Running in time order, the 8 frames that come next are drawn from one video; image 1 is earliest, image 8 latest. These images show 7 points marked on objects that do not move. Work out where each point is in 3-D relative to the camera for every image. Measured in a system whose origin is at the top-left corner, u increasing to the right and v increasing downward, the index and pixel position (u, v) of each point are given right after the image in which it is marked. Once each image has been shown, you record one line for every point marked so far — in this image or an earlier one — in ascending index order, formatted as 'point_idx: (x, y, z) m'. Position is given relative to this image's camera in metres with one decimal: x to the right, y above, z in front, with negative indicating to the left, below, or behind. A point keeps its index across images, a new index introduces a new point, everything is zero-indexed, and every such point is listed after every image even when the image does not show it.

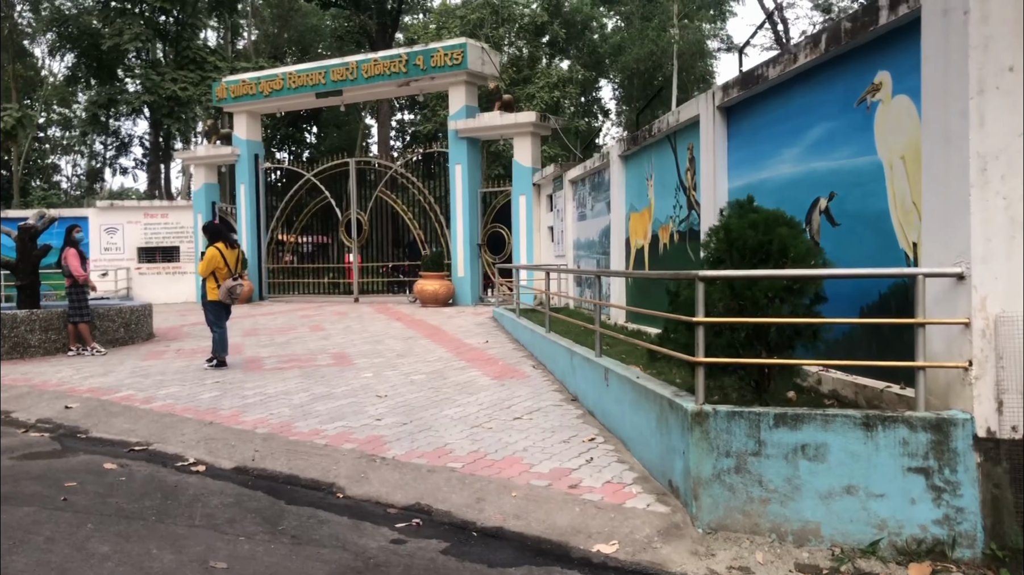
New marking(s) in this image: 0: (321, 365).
0: (-1.7, -0.7, +8.3) m
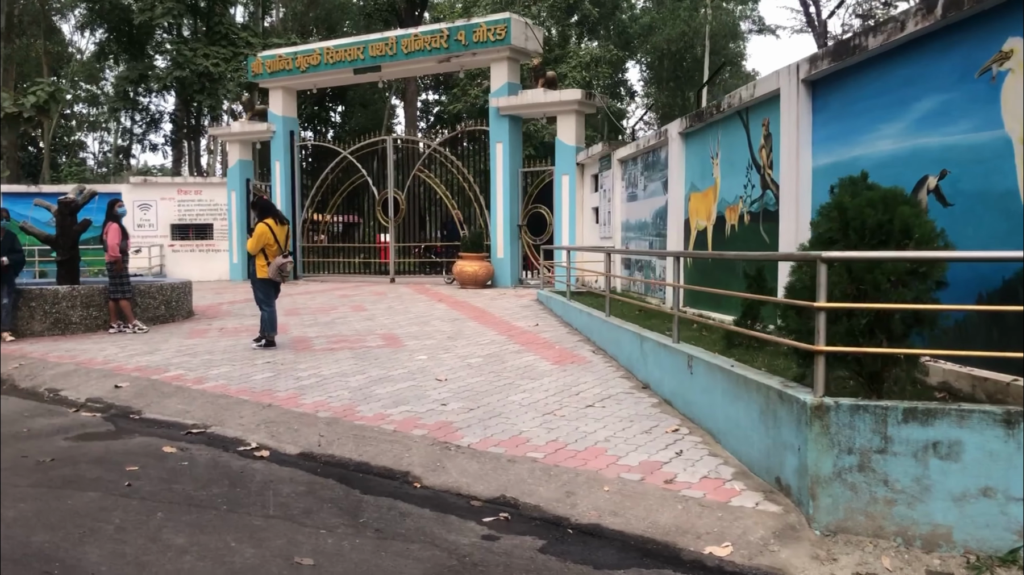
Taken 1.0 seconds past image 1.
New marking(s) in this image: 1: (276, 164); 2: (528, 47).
0: (-1.2, -0.5, +8.0) m
1: (-4.3, +2.2, +17.1) m
2: (+0.3, +3.6, +14.3) m
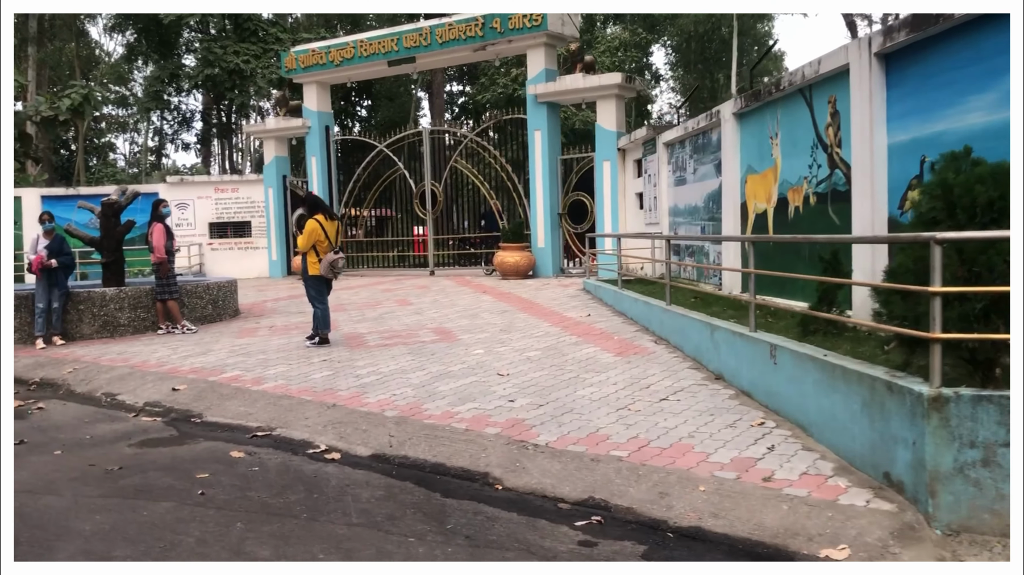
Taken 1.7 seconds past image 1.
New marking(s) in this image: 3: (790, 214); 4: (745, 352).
0: (-0.7, -0.4, +7.9) m
1: (-3.6, +2.3, +17.0) m
2: (+0.8, +3.8, +14.0) m
3: (+2.2, +0.6, +7.4) m
4: (+1.3, -0.4, +5.3) m
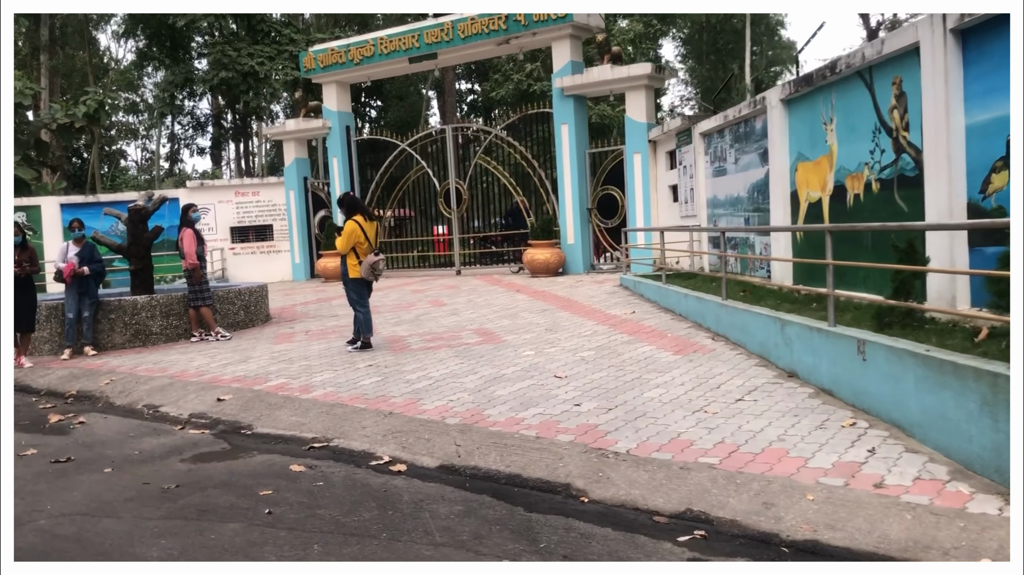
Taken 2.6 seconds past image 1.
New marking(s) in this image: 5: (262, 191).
0: (-0.3, -0.4, +7.6) m
1: (-3.2, +2.3, +16.7) m
2: (+1.2, +3.9, +13.8) m
3: (+2.5, +0.6, +7.1) m
4: (+1.7, -0.3, +5.0) m
5: (-4.7, +1.8, +17.6) m
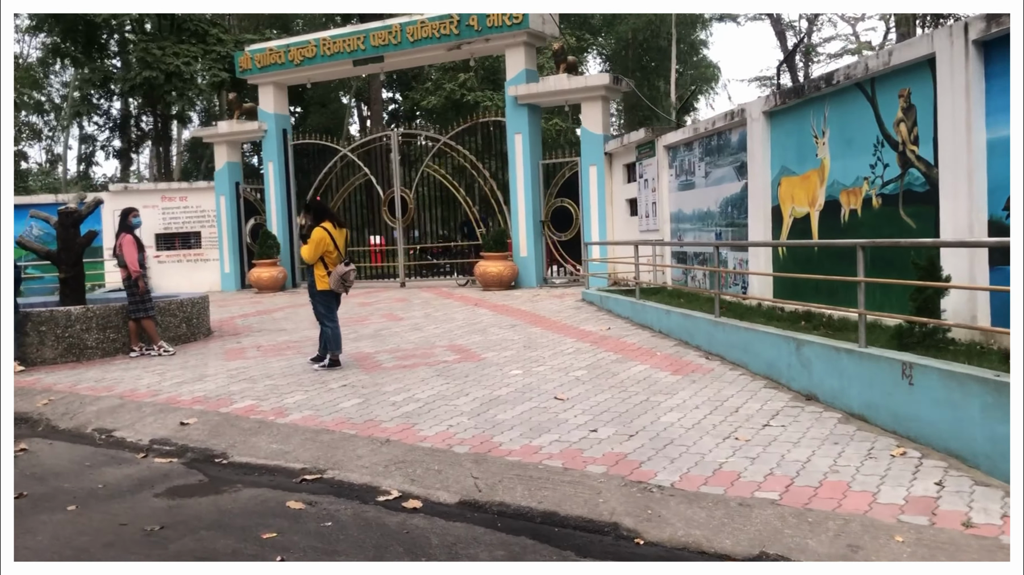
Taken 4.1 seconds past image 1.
0: (-0.5, -0.6, +7.1) m
1: (-4.1, +2.1, +16.0) m
2: (+0.5, +3.7, +13.5) m
3: (+2.4, +0.5, +6.9) m
4: (+1.7, -0.4, +4.8) m
5: (-5.7, +1.6, +16.7) m
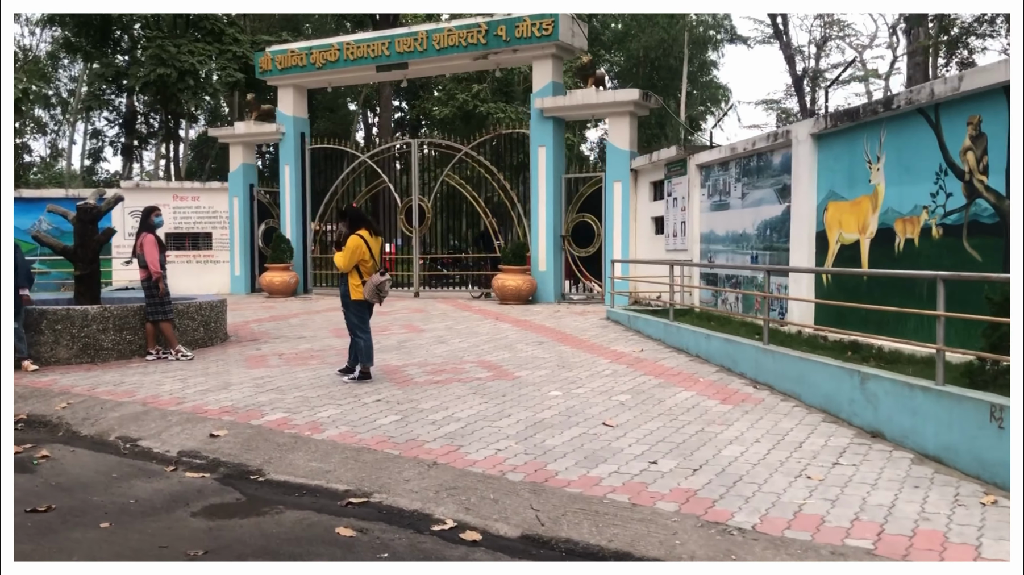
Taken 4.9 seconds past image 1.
0: (-0.2, -0.7, +6.9) m
1: (-3.8, +2.0, +15.8) m
2: (+0.9, +3.4, +13.3) m
3: (+2.7, +0.3, +6.7) m
4: (+2.0, -0.6, +4.5) m
5: (-5.4, +1.6, +16.4) m
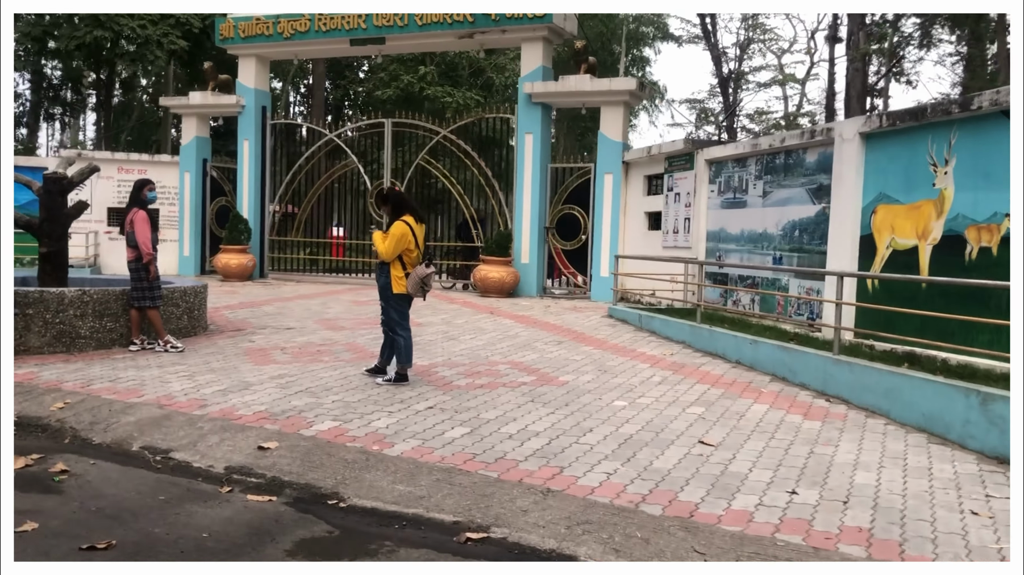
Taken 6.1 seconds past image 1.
0: (+0.1, -0.6, +6.3) m
1: (-4.2, +2.3, +14.8) m
2: (+0.7, +3.5, +12.7) m
3: (+3.1, +0.2, +6.3) m
4: (+2.5, -0.7, +4.2) m
5: (-5.9, +1.9, +15.3) m
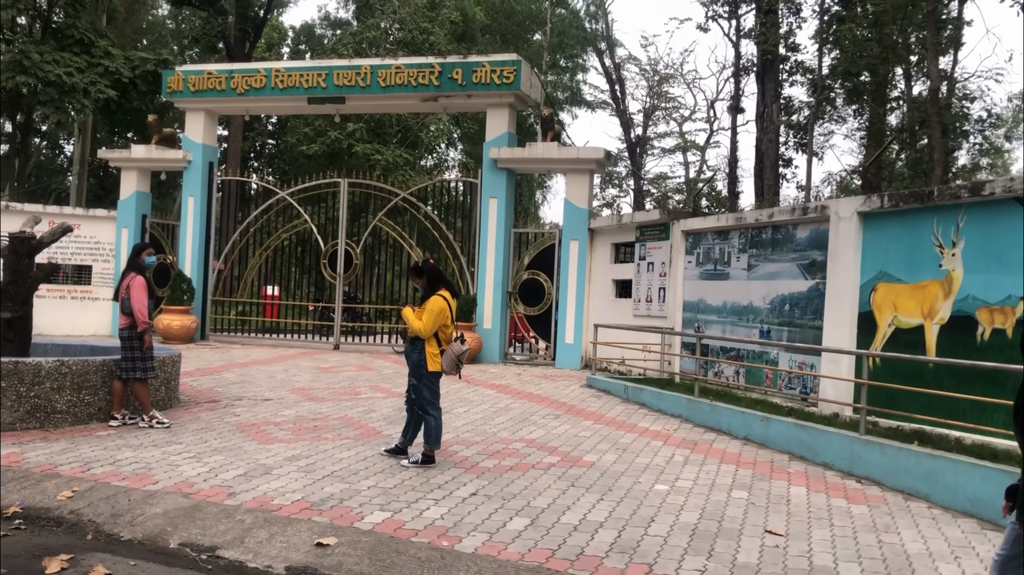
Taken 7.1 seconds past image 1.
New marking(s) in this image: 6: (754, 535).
0: (+0.3, -1.1, +6.1) m
1: (-4.9, +1.3, +14.2) m
2: (+0.3, +2.6, +12.8) m
3: (+3.2, -0.3, +6.5) m
4: (+2.9, -1.1, +4.2) m
5: (-6.6, +1.0, +14.6) m
6: (+1.2, -1.2, +4.7) m
